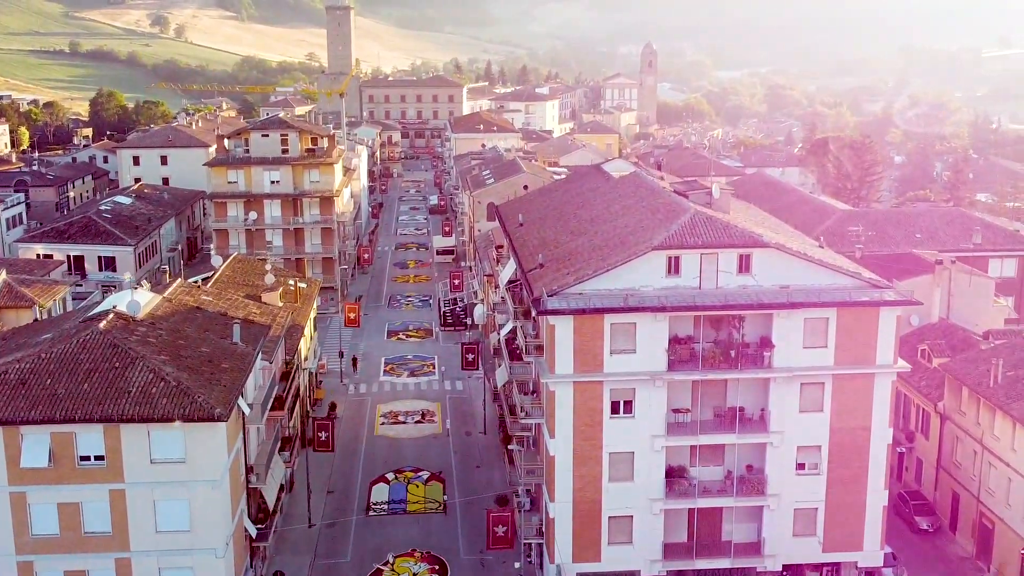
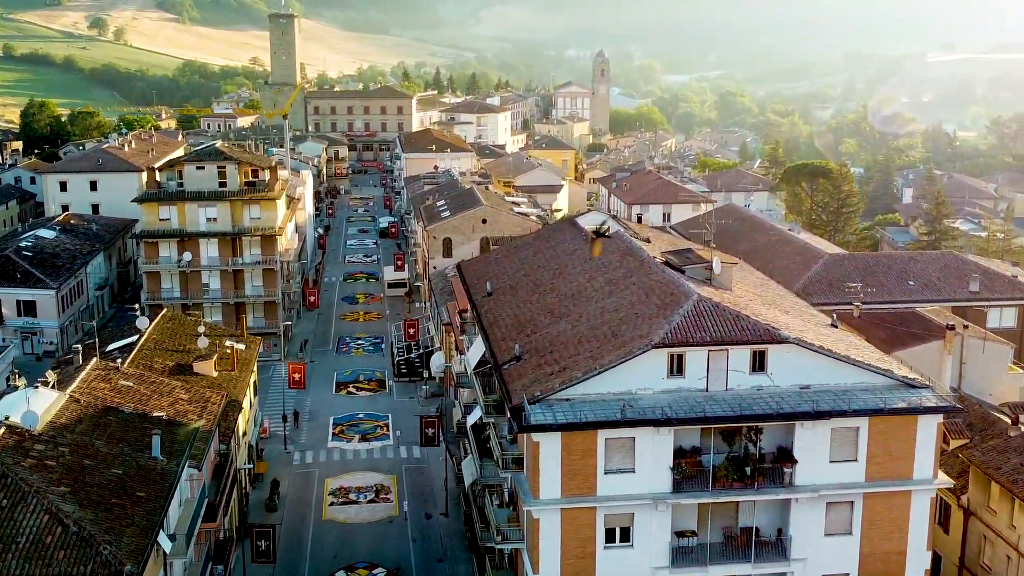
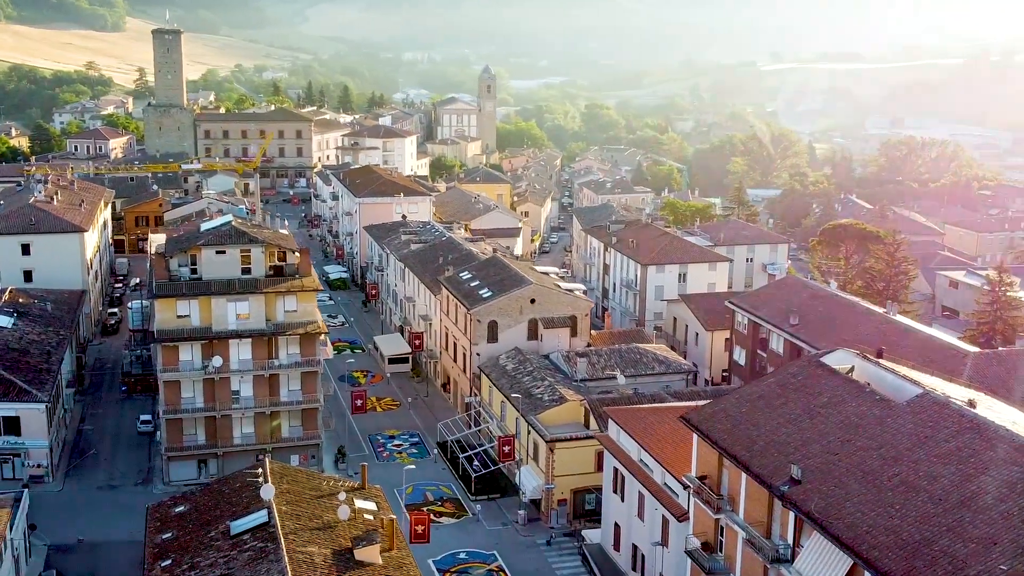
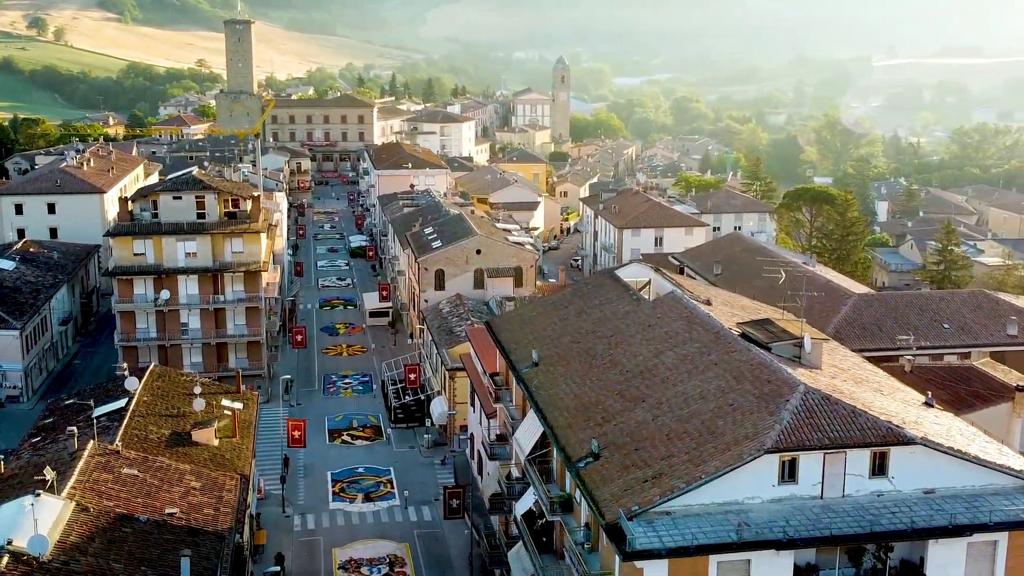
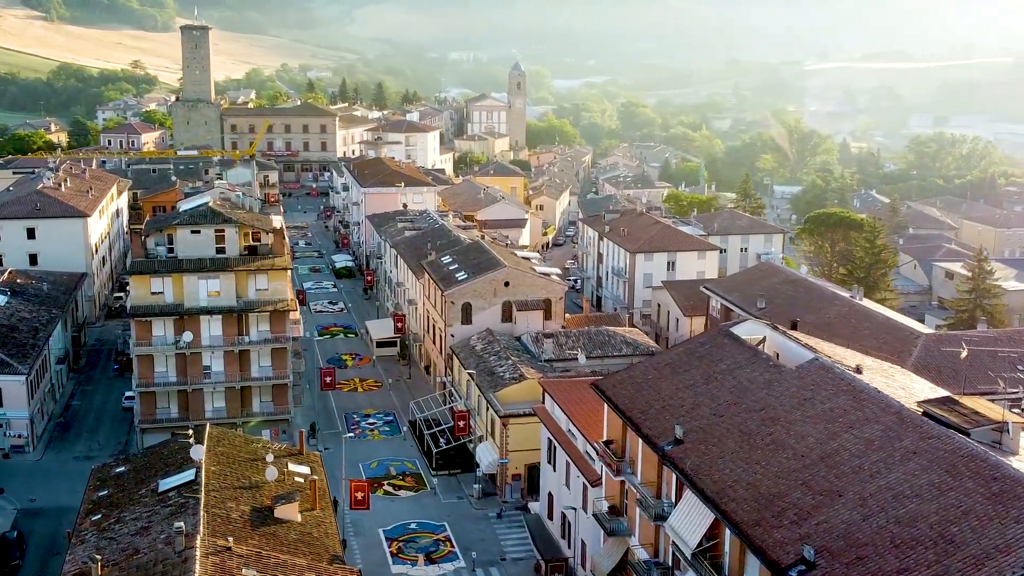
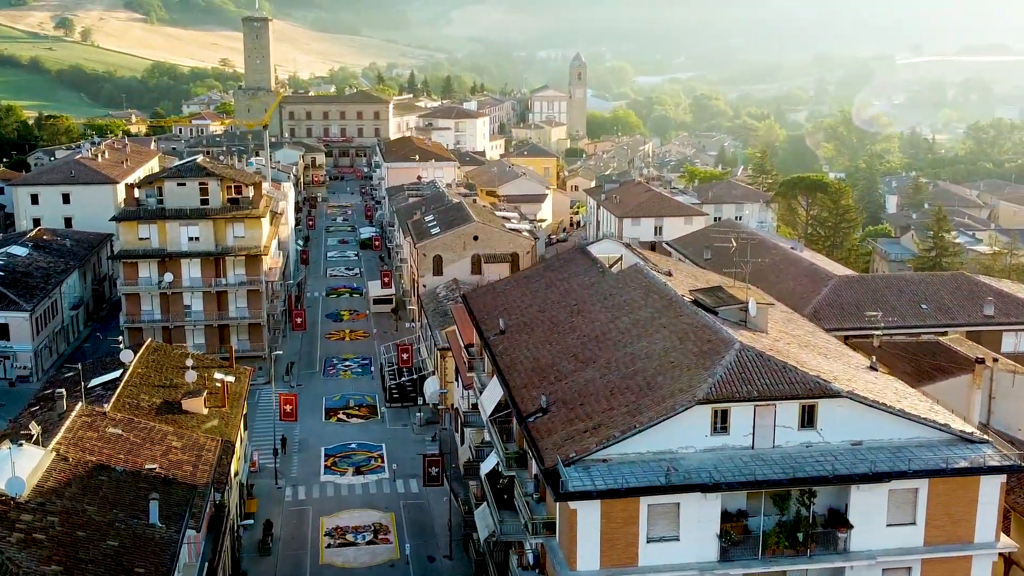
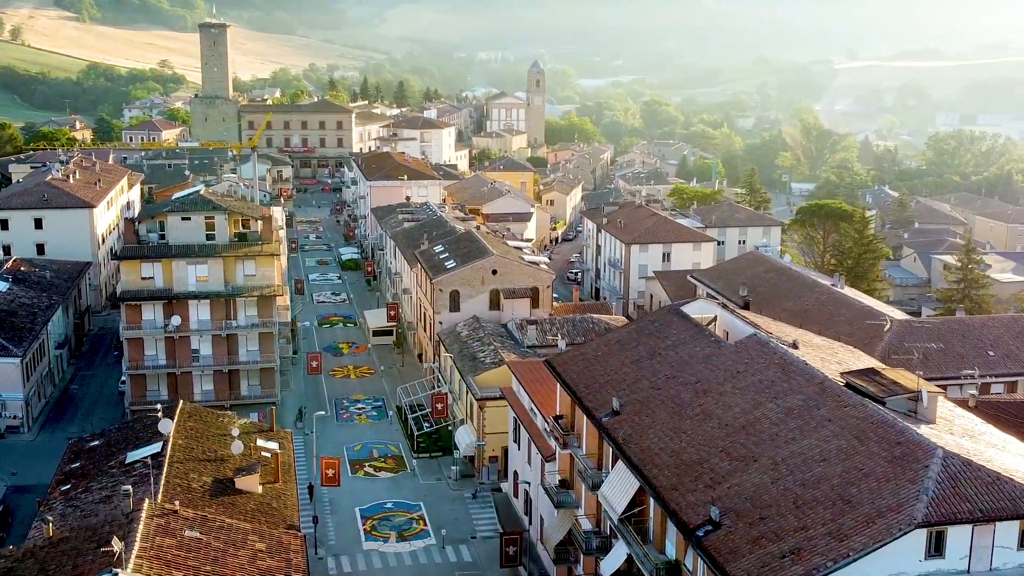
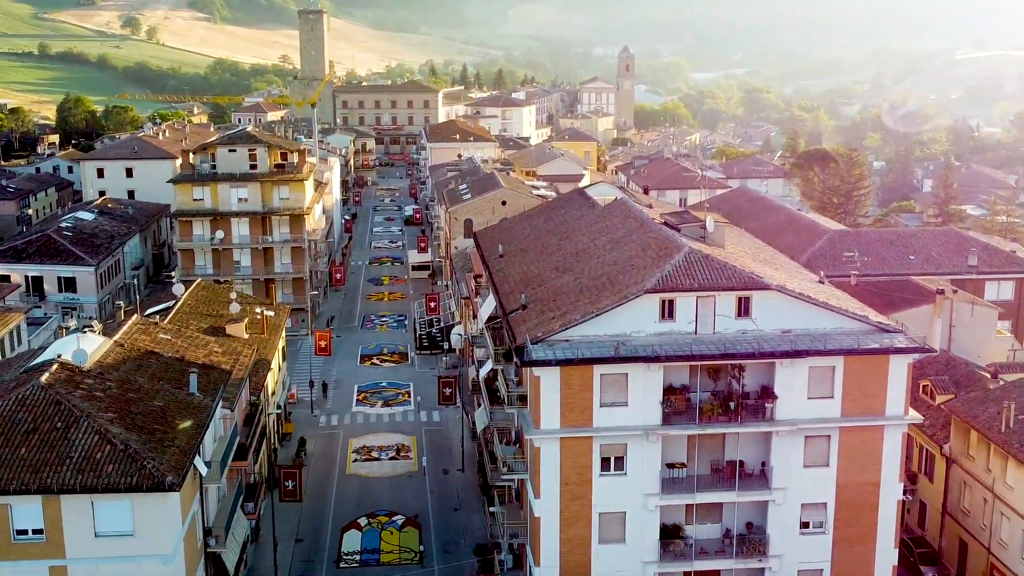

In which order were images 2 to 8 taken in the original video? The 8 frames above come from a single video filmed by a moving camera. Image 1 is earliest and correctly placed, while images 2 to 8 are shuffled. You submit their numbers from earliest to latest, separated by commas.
8, 2, 6, 4, 7, 5, 3
